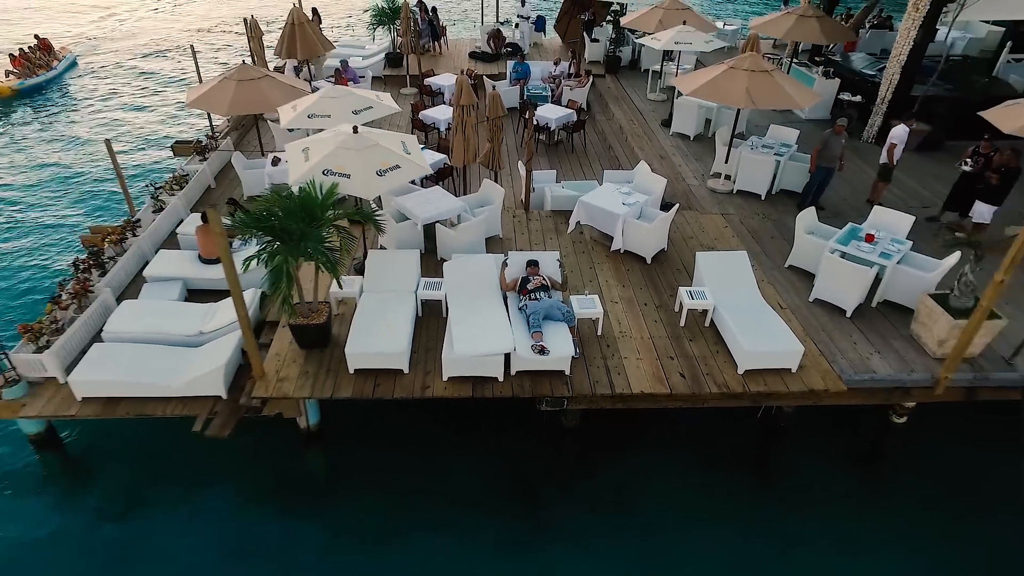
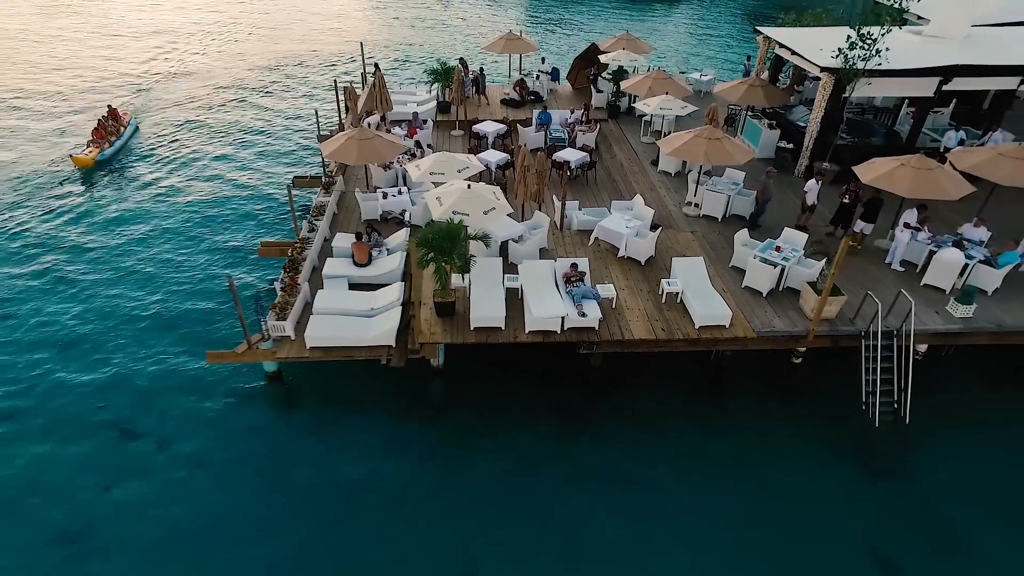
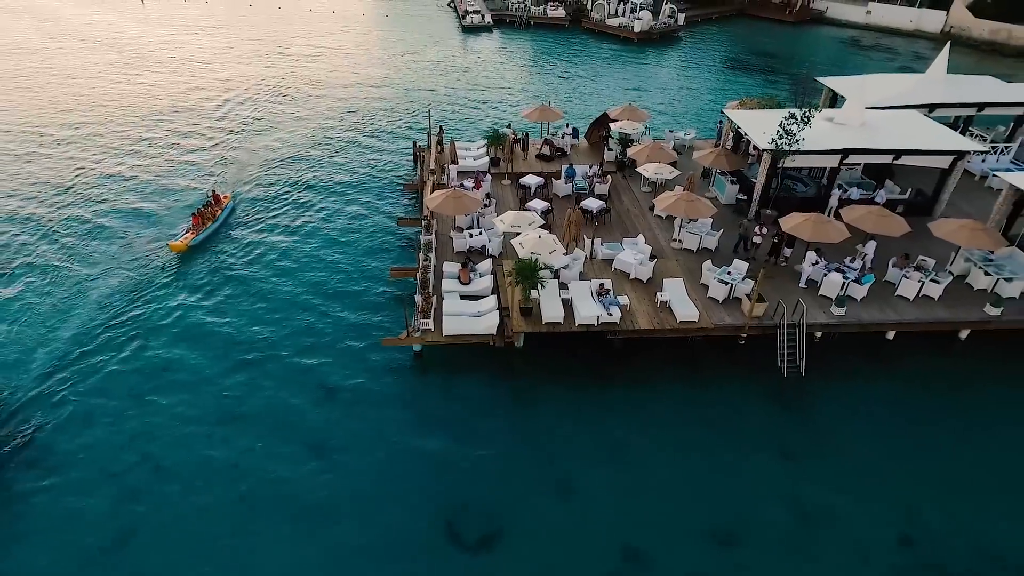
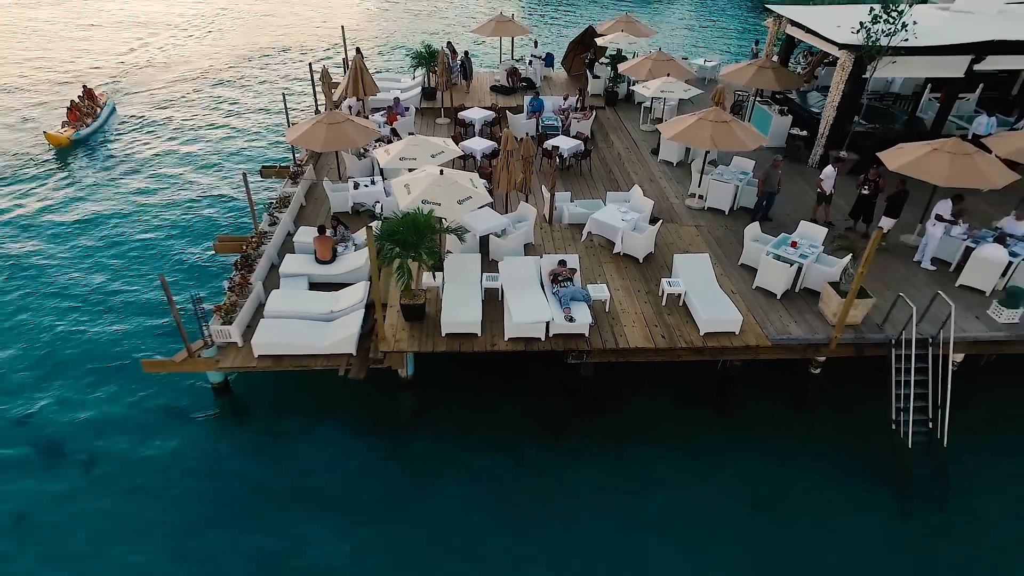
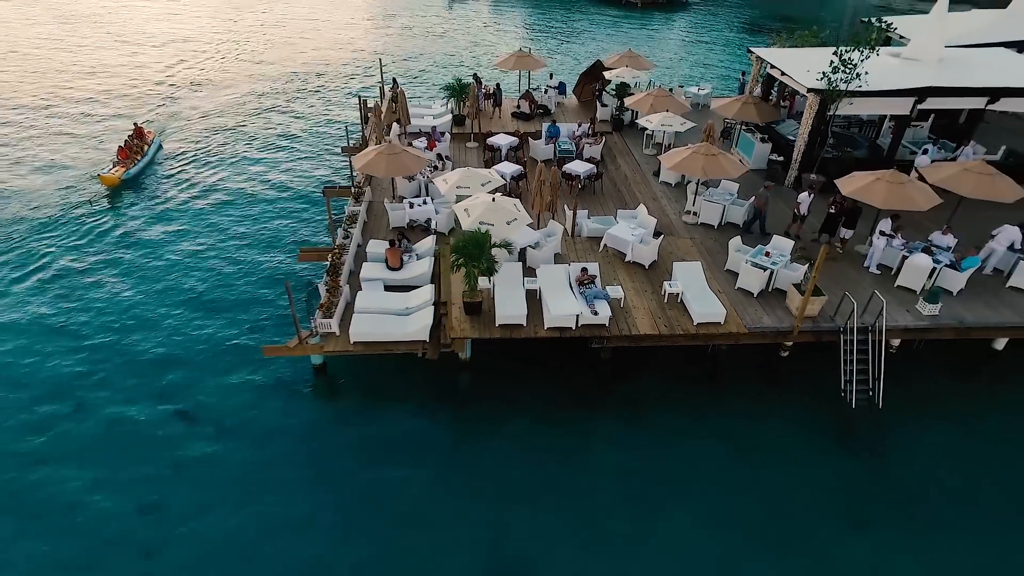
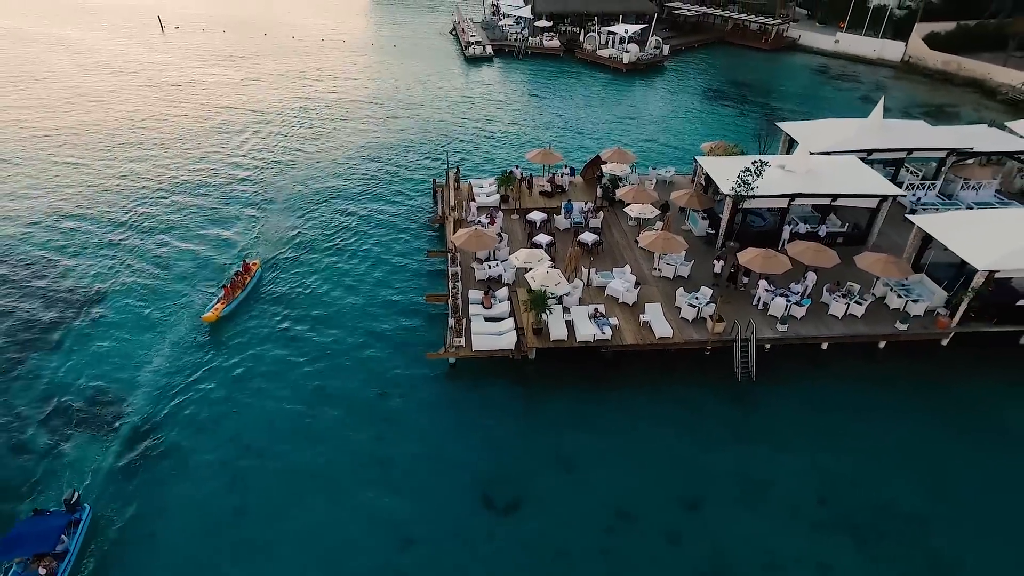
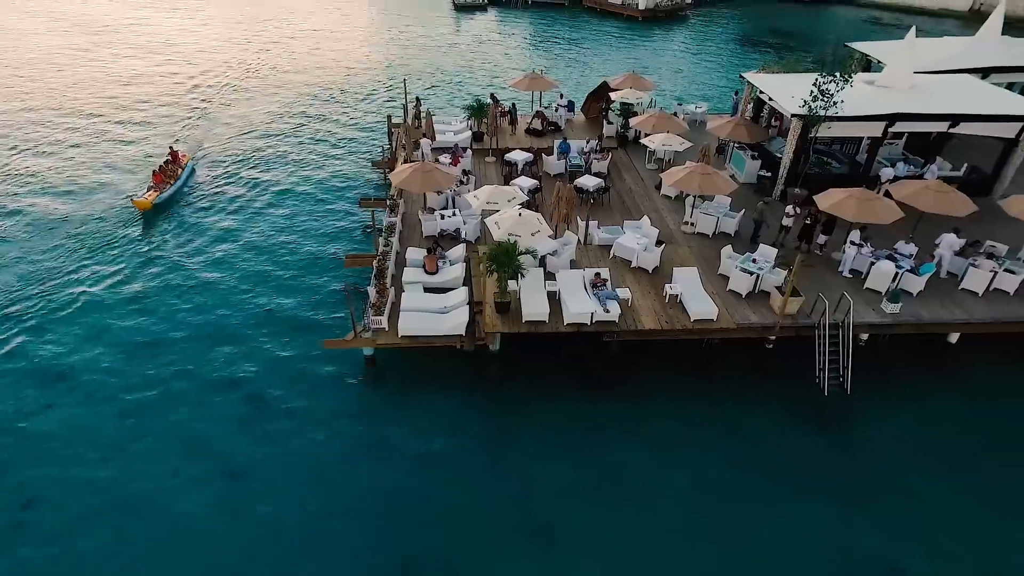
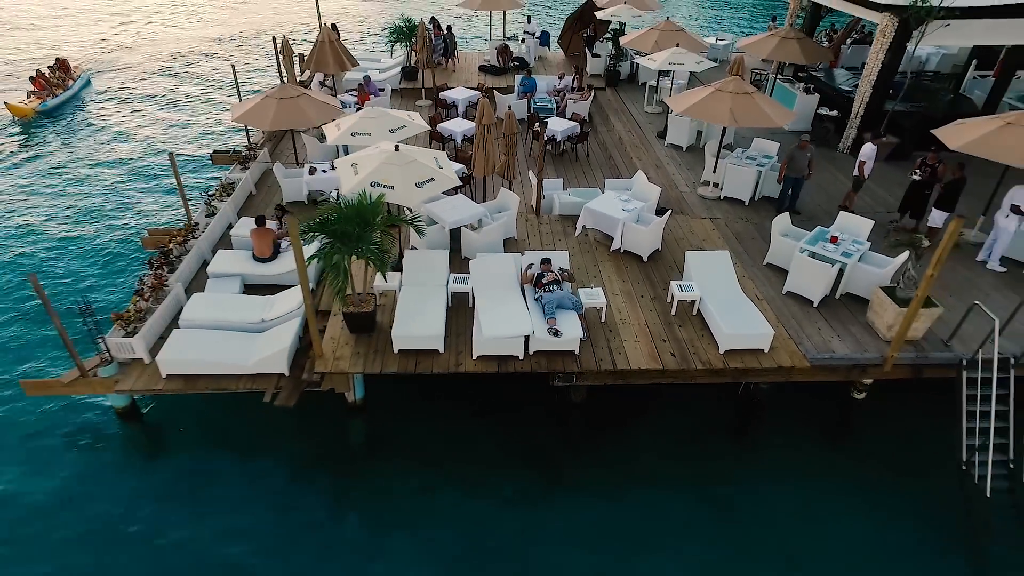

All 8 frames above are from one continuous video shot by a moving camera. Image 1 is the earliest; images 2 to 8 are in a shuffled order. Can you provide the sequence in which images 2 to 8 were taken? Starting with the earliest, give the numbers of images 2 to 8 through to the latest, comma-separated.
8, 4, 2, 5, 7, 3, 6
